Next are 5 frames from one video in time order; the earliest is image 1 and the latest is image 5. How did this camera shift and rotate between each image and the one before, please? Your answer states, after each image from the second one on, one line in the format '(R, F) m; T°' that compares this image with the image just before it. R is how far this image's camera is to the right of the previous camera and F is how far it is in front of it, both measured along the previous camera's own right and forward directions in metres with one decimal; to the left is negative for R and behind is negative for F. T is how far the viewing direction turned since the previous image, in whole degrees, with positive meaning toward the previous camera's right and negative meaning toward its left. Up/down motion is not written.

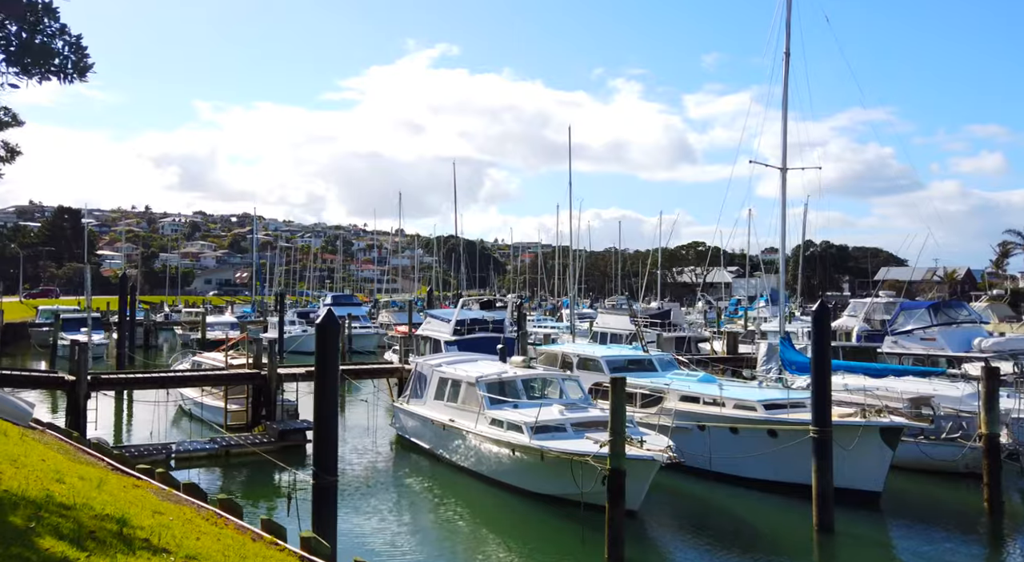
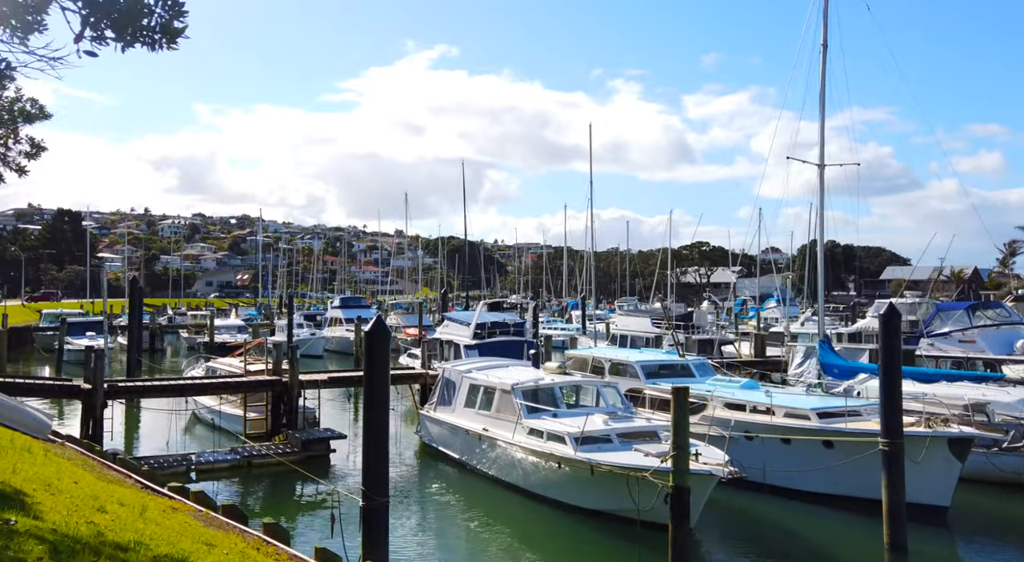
(-0.7, +0.8) m; 0°
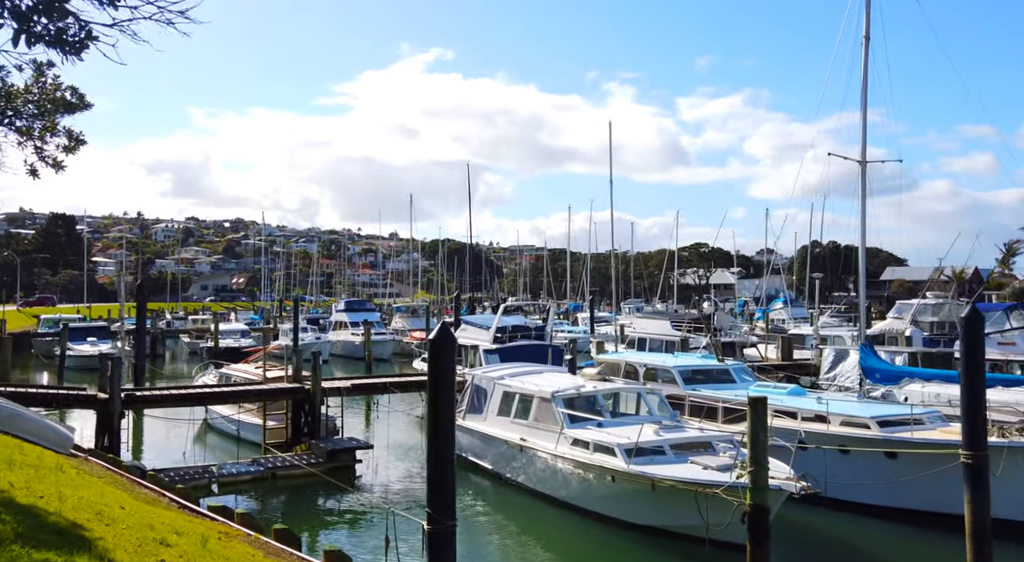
(-0.8, +0.8) m; 0°
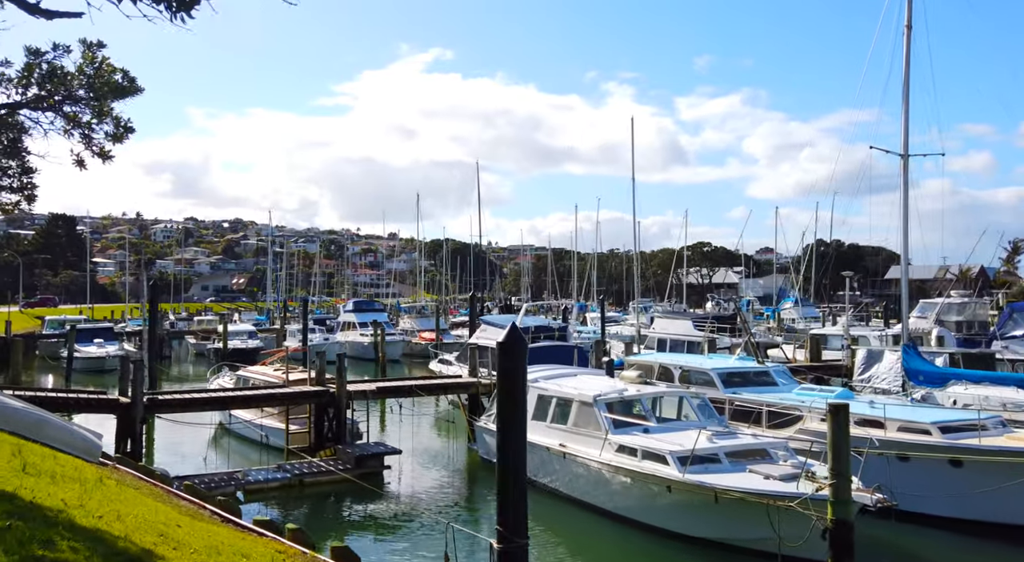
(-0.7, +0.7) m; 0°
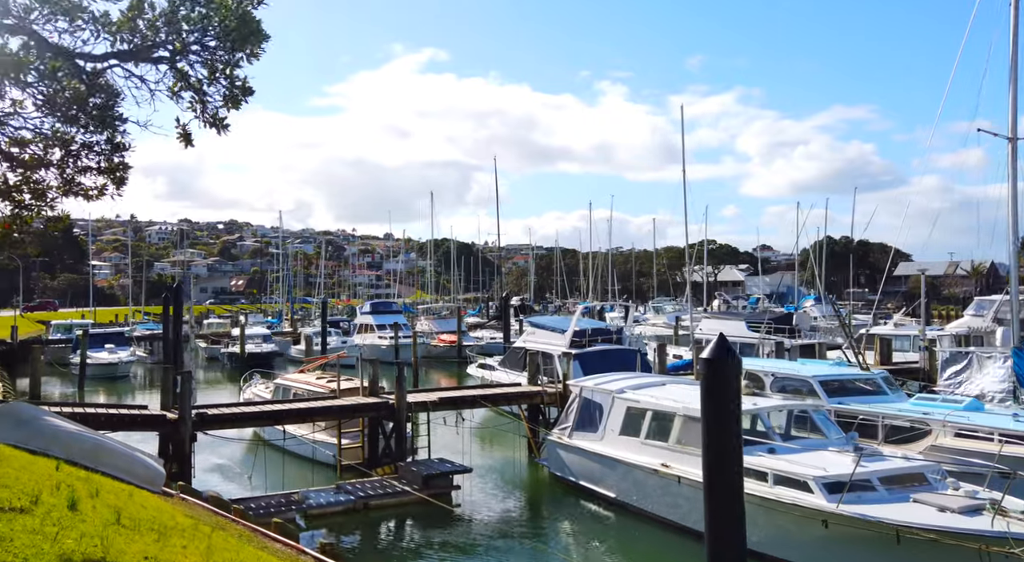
(-1.7, +1.8) m; 0°
